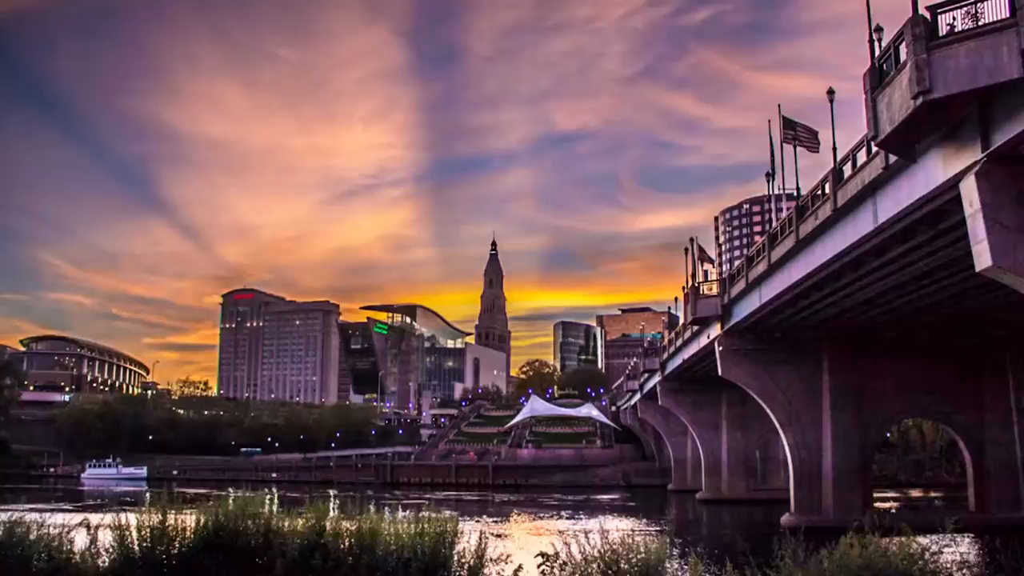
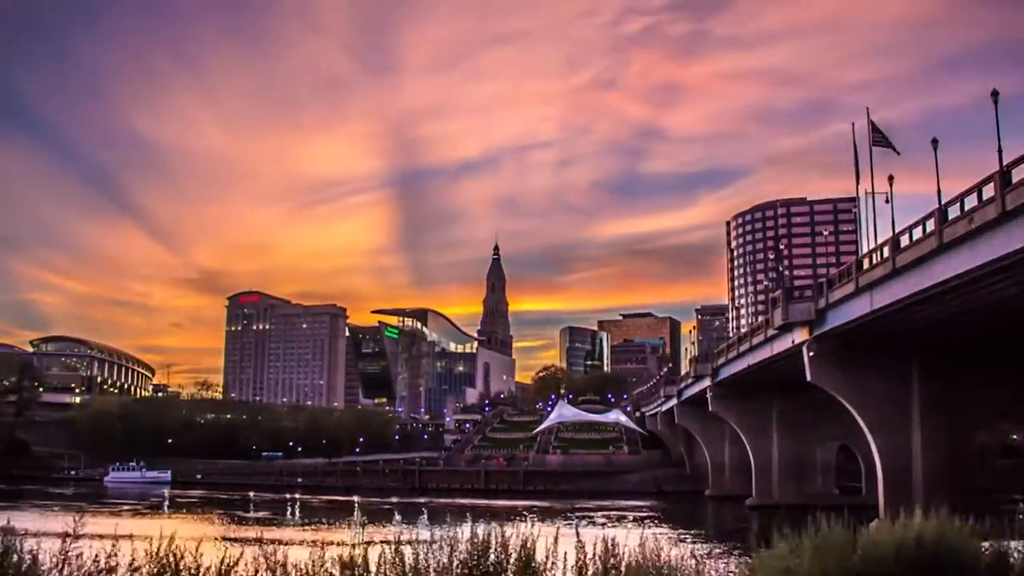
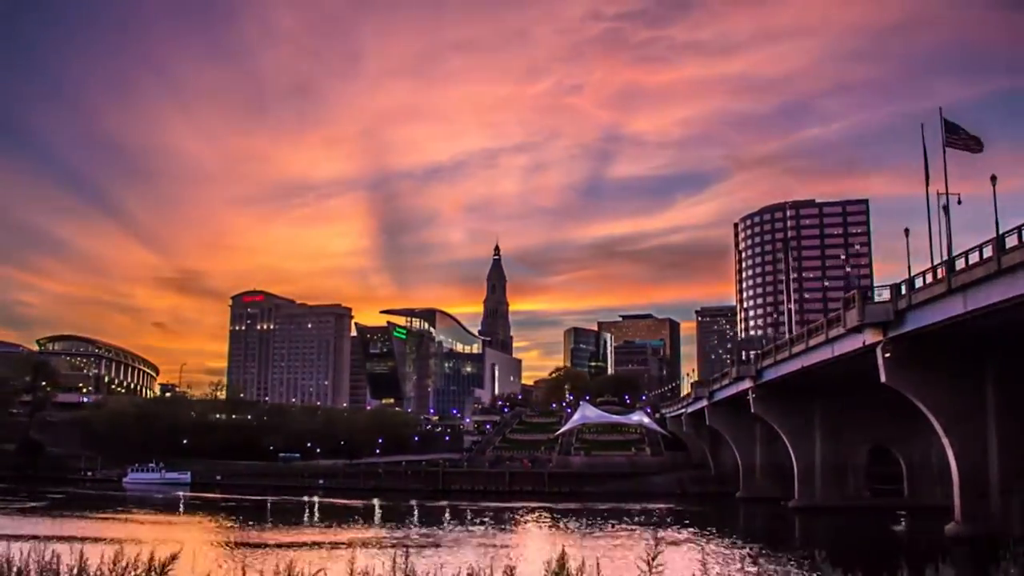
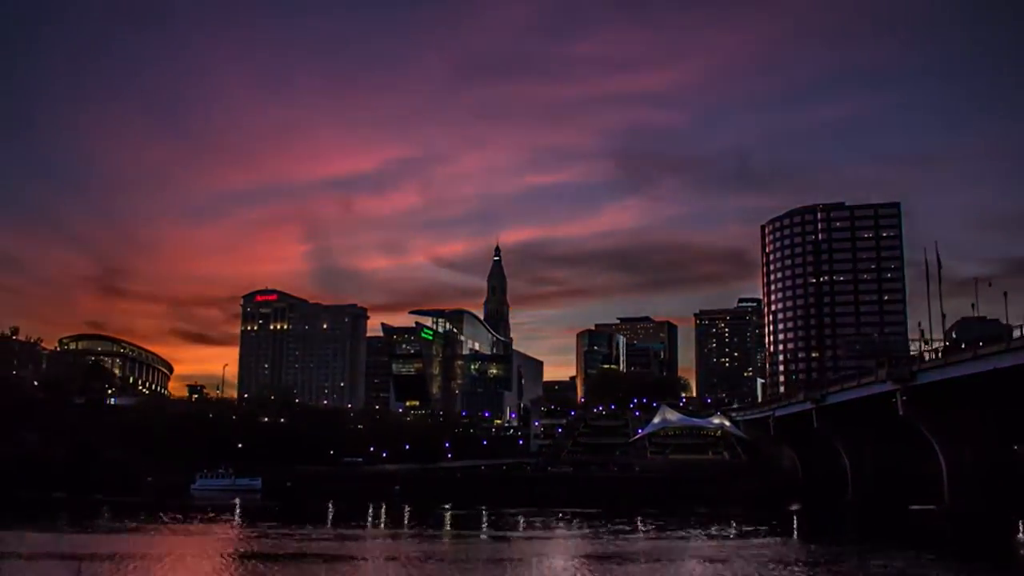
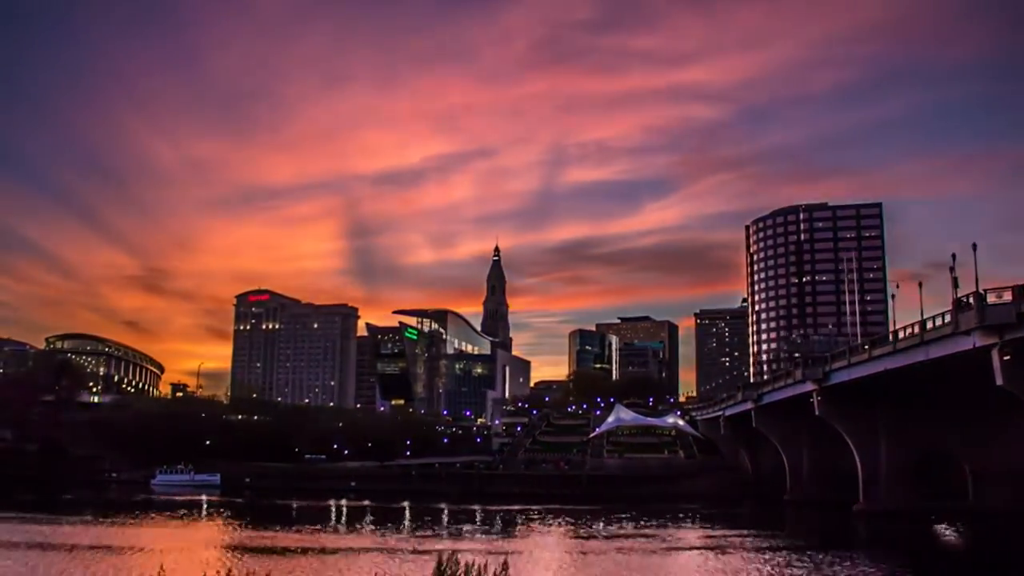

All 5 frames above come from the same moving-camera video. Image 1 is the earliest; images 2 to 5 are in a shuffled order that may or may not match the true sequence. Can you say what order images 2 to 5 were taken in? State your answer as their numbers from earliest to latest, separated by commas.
2, 3, 5, 4
